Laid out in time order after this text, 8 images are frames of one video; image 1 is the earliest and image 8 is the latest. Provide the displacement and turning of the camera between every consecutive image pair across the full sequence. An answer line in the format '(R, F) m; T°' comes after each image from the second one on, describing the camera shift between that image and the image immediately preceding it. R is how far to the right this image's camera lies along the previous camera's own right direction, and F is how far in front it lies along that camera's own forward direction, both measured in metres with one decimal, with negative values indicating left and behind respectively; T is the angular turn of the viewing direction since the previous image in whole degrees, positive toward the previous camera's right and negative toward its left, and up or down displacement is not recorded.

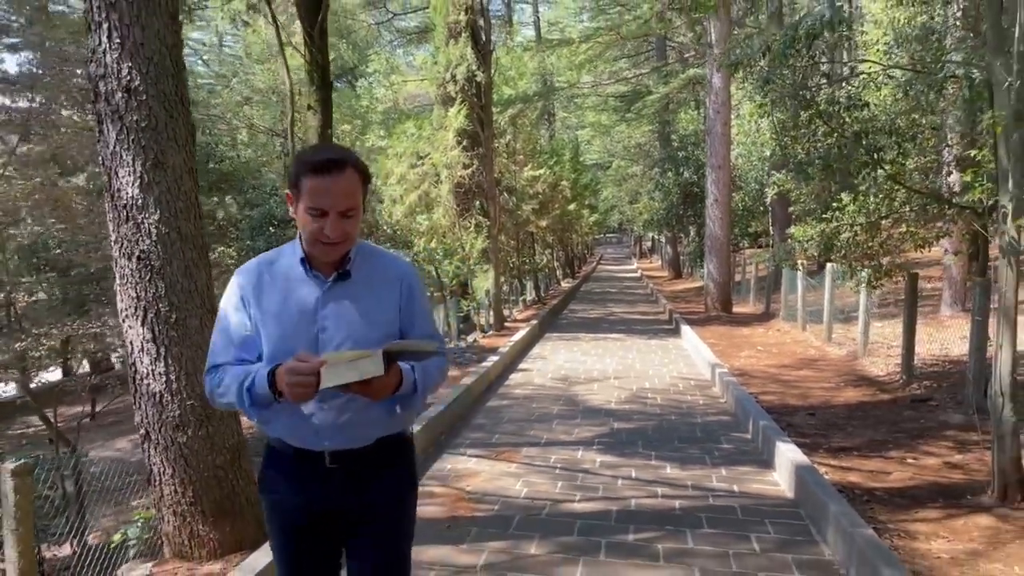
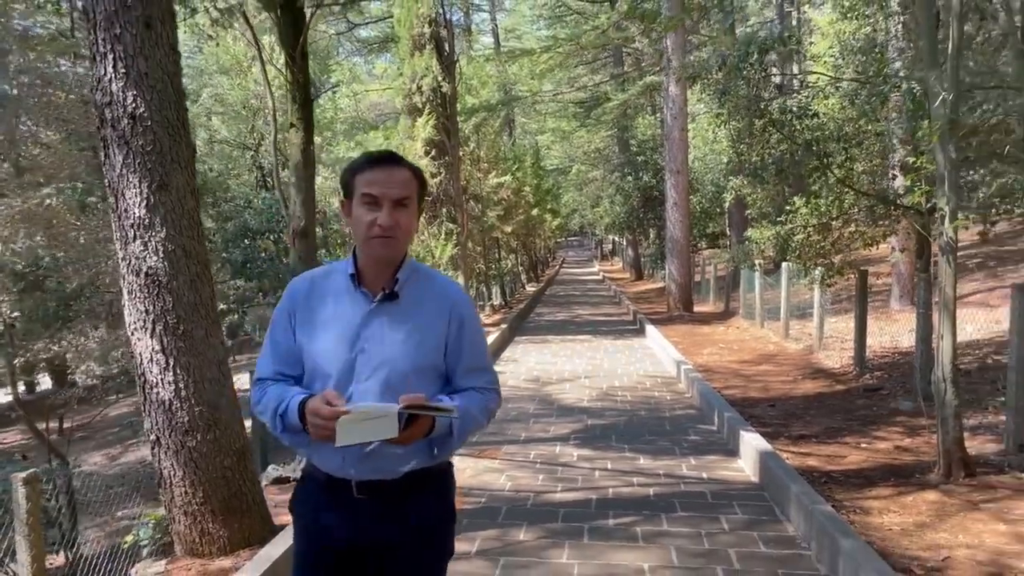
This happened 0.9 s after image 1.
(-0.1, -0.3) m; +3°
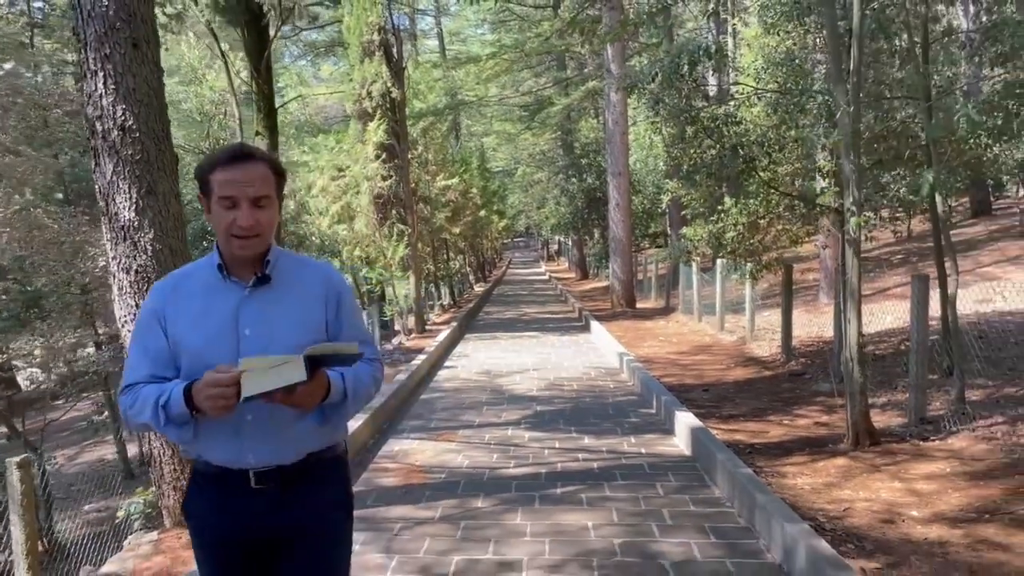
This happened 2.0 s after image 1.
(-0.1, -0.6) m; +4°
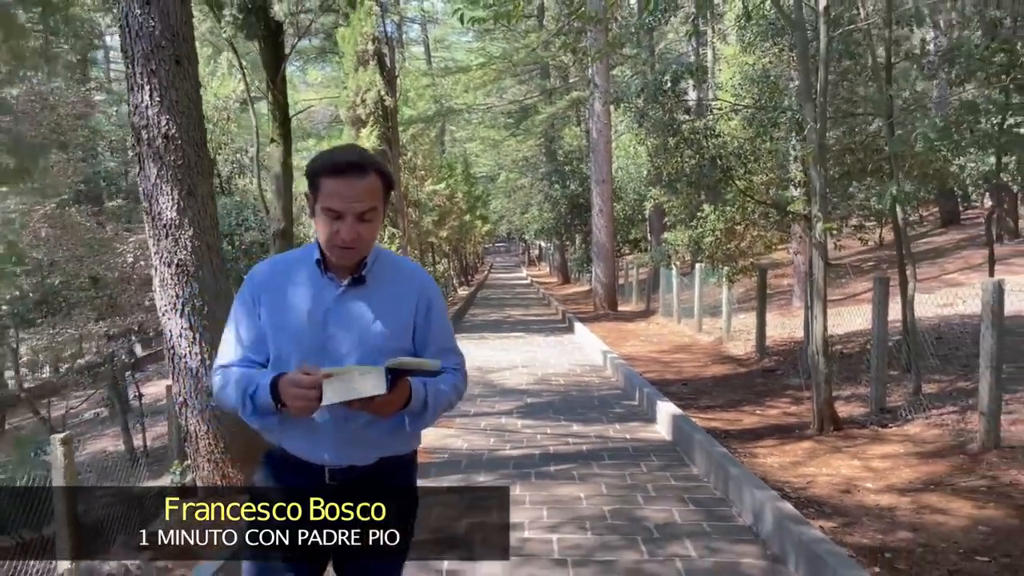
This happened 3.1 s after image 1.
(-0.2, -0.6) m; +1°
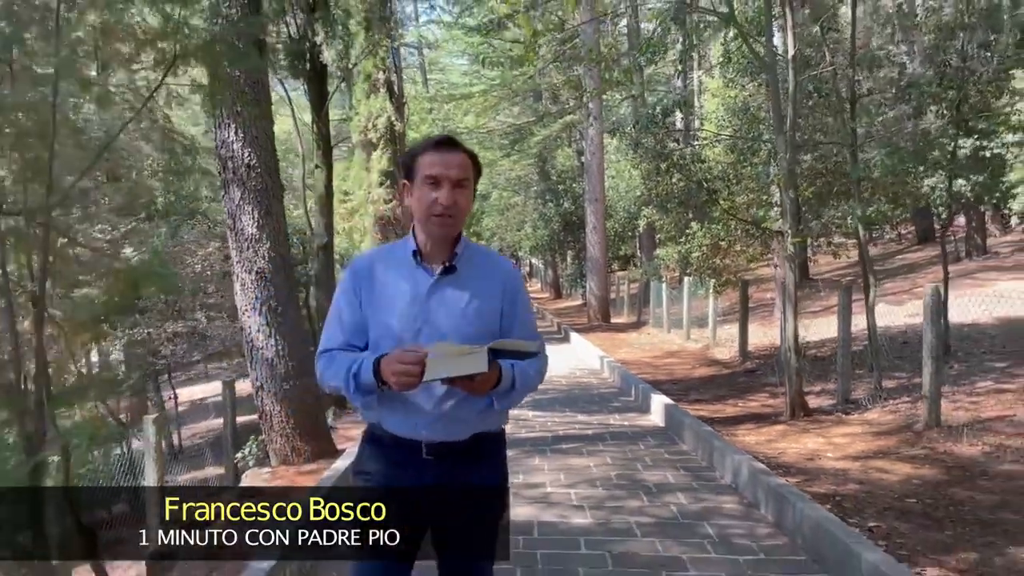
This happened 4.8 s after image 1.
(-0.3, -1.1) m; +1°
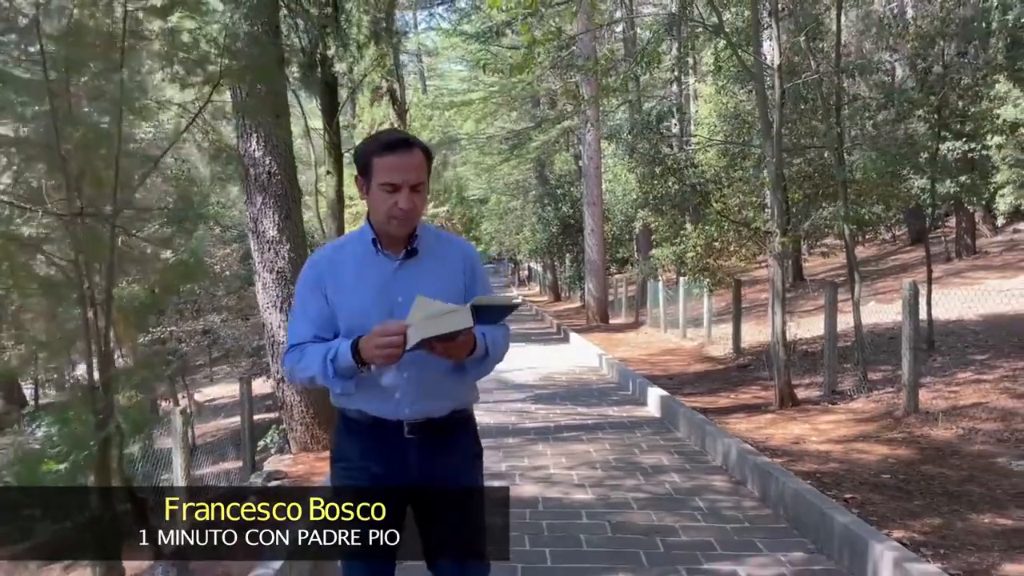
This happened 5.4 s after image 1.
(0.0, -0.5) m; 0°
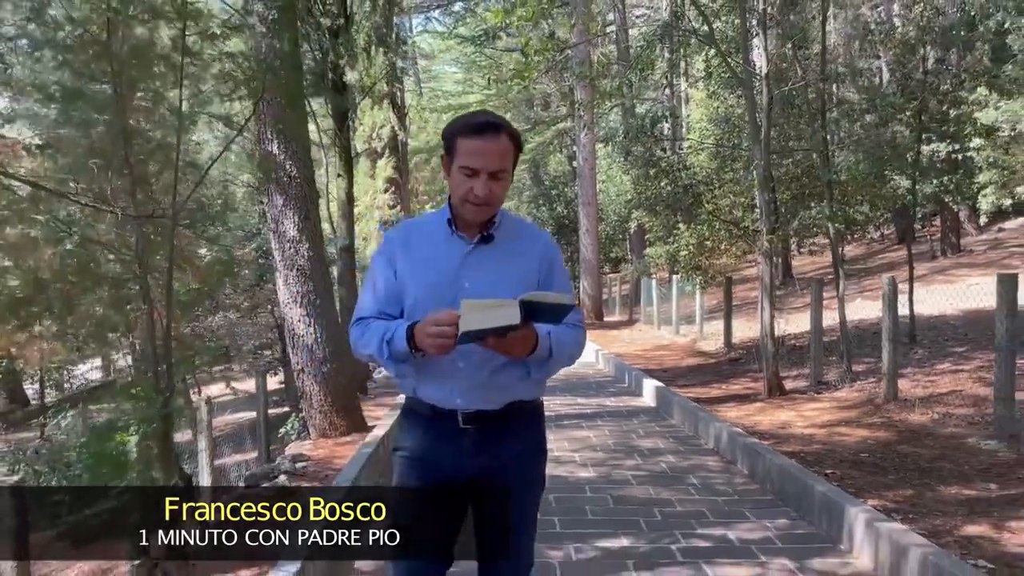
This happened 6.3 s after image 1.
(-0.1, -0.5) m; +1°
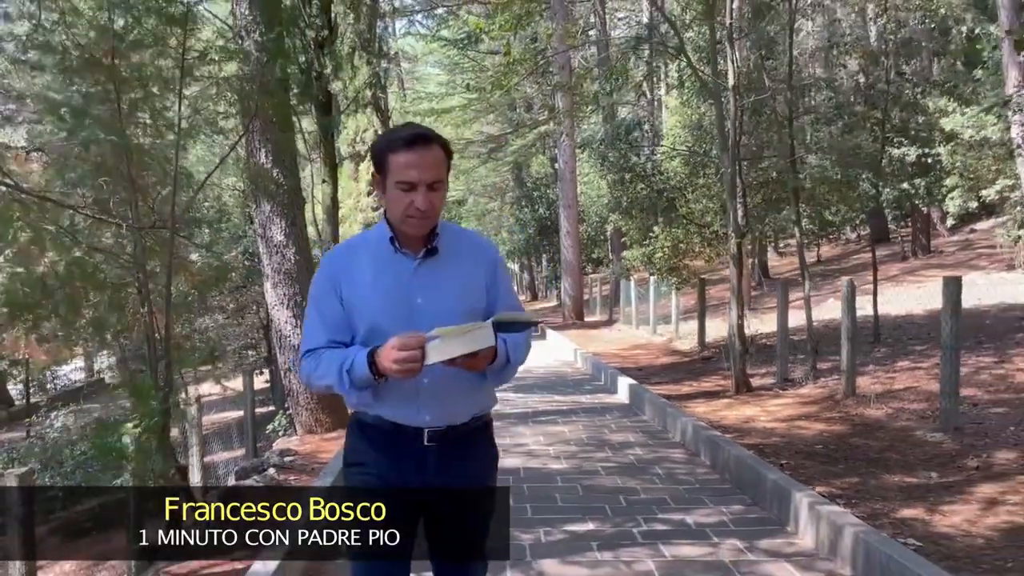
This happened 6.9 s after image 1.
(+0.1, -0.4) m; +1°
